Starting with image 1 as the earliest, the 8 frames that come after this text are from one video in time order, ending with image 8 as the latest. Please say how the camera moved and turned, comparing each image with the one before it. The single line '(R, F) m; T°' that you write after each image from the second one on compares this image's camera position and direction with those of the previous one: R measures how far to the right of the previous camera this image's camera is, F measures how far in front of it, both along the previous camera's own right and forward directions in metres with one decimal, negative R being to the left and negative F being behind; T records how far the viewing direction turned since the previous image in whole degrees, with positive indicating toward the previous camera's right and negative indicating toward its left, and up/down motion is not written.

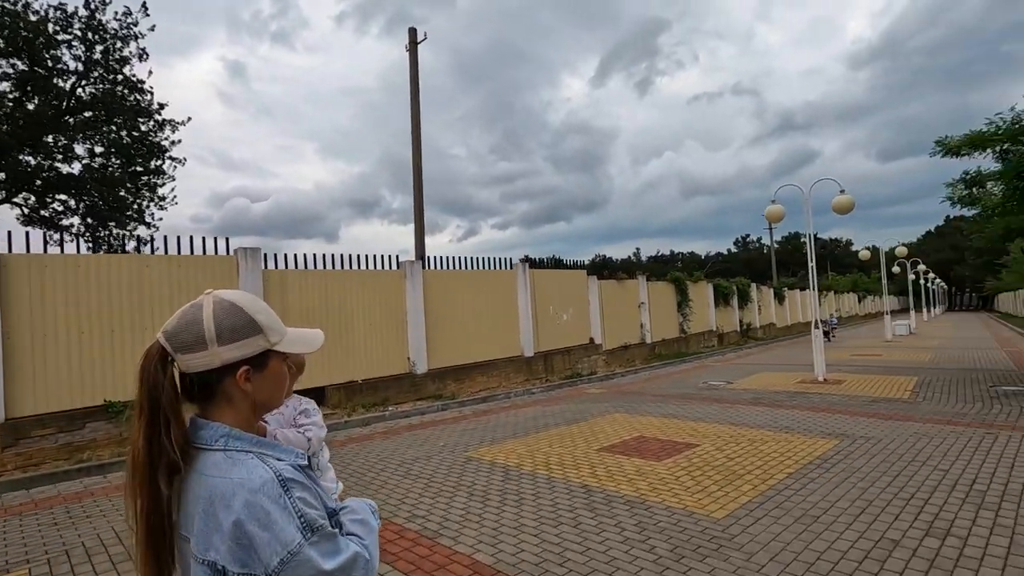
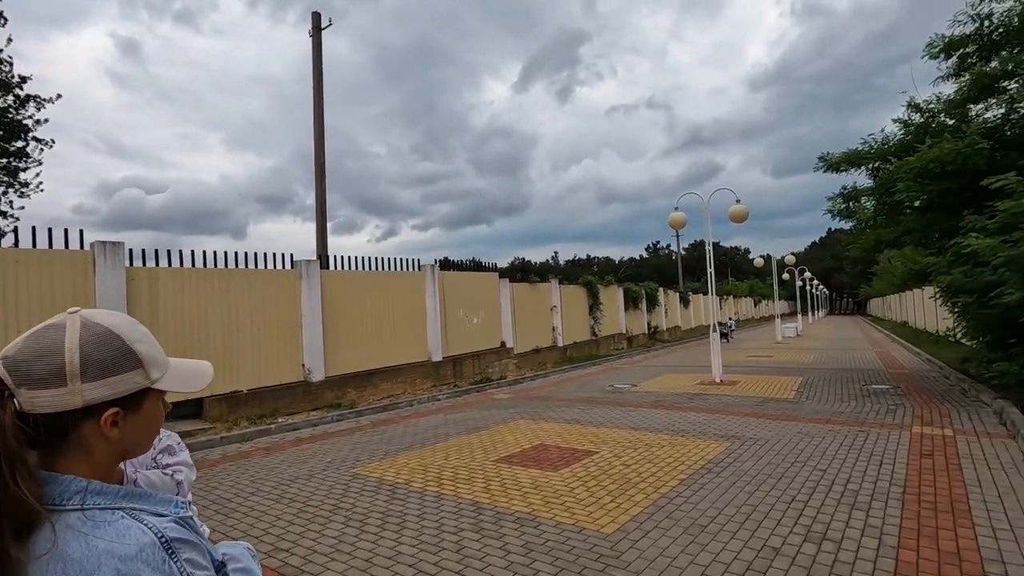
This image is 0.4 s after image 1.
(+0.3, +0.4) m; +8°
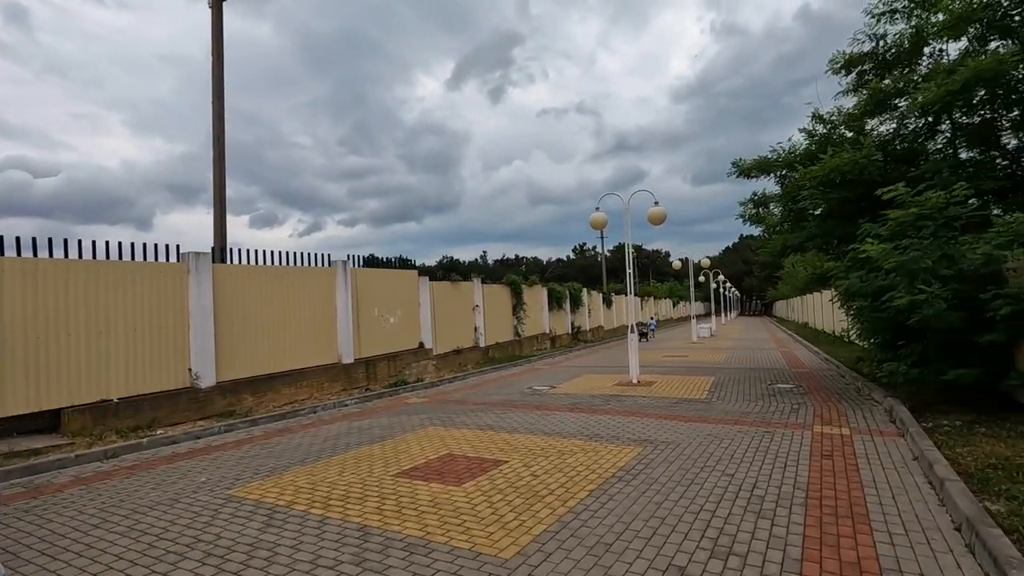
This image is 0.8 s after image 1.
(+0.3, +0.5) m; +8°
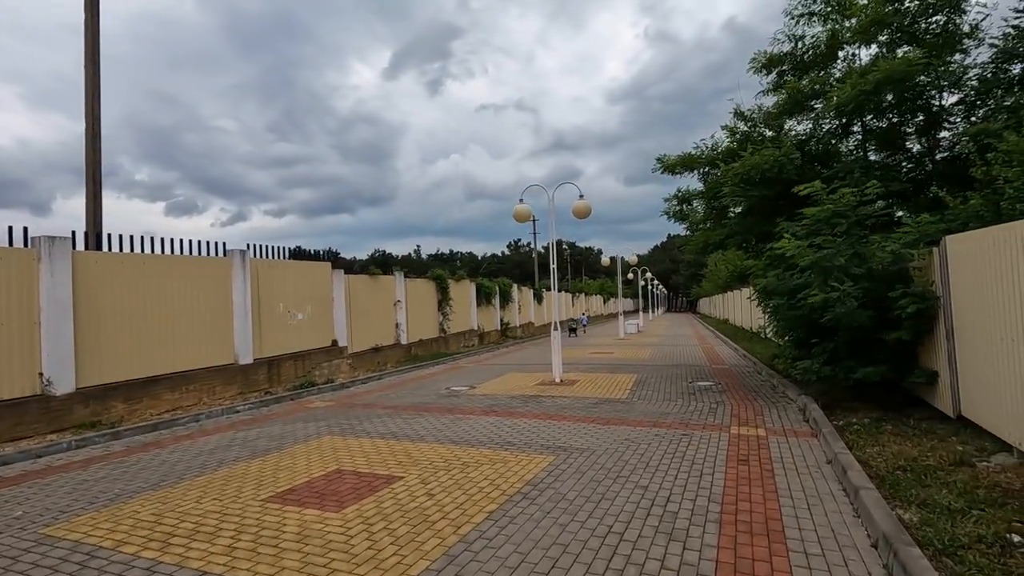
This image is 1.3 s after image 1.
(+0.4, +0.7) m; +7°
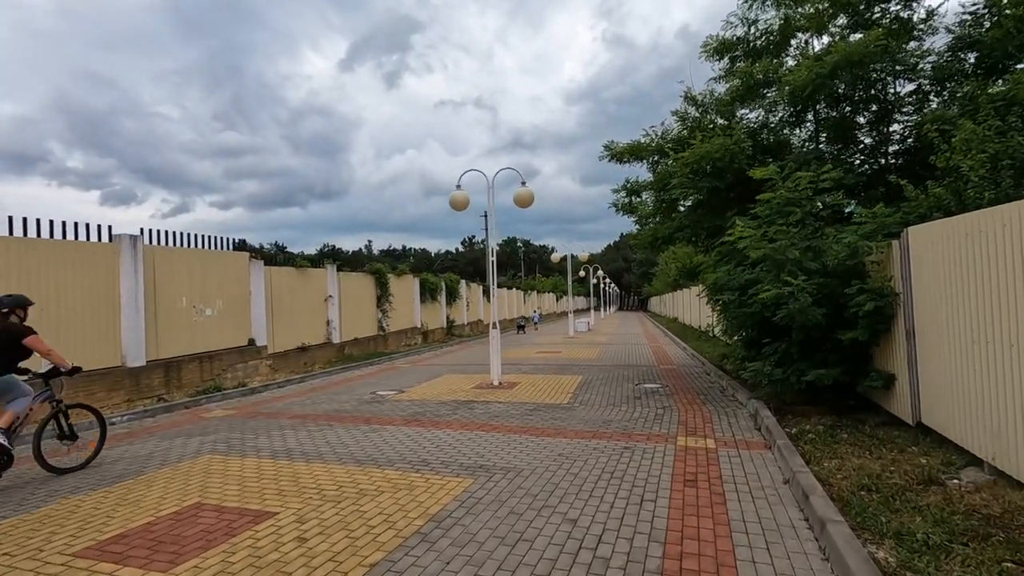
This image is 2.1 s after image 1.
(+0.5, +1.1) m; +5°
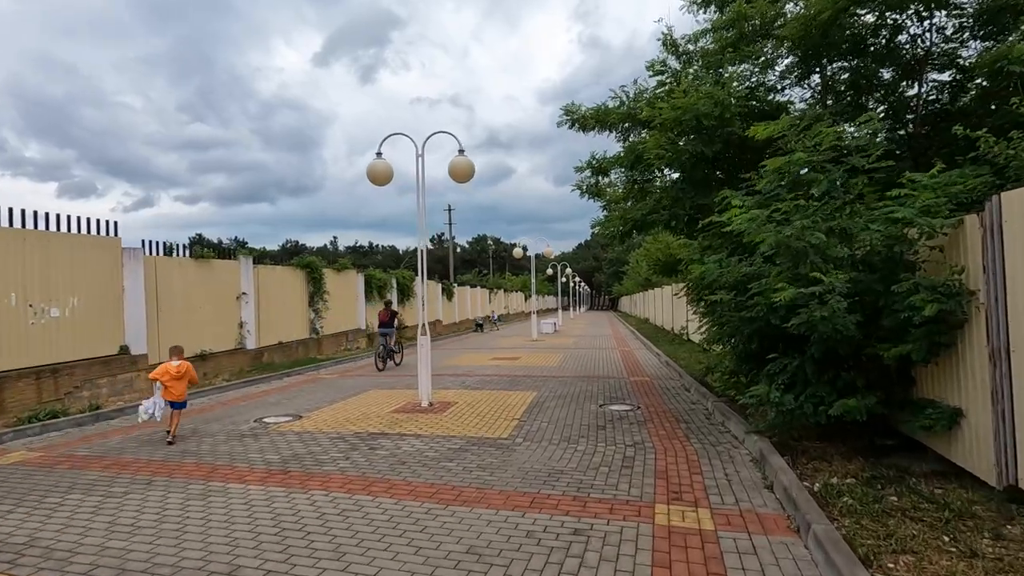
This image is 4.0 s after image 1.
(+0.7, +2.5) m; +3°
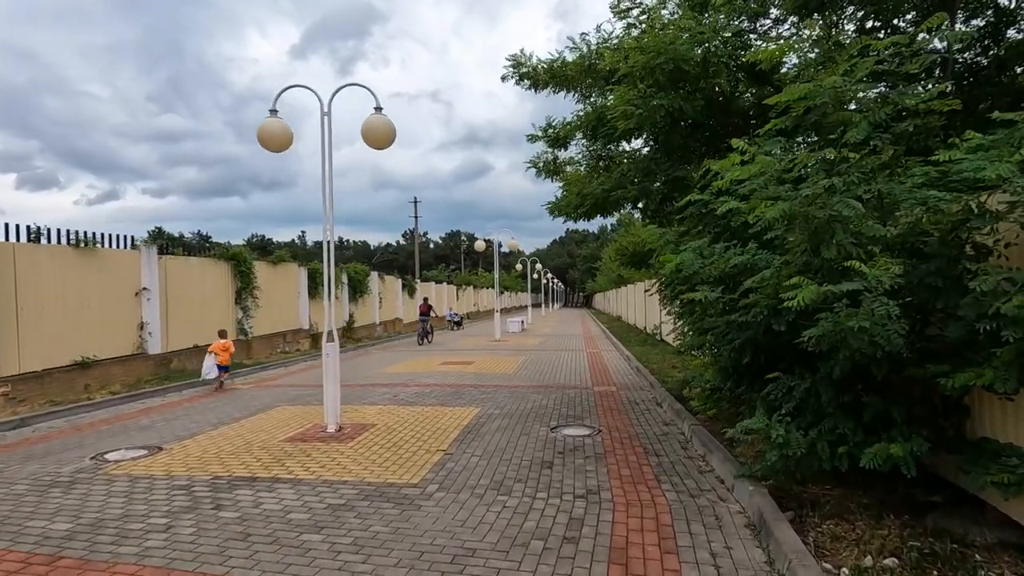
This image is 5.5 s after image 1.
(+0.6, +1.9) m; +3°
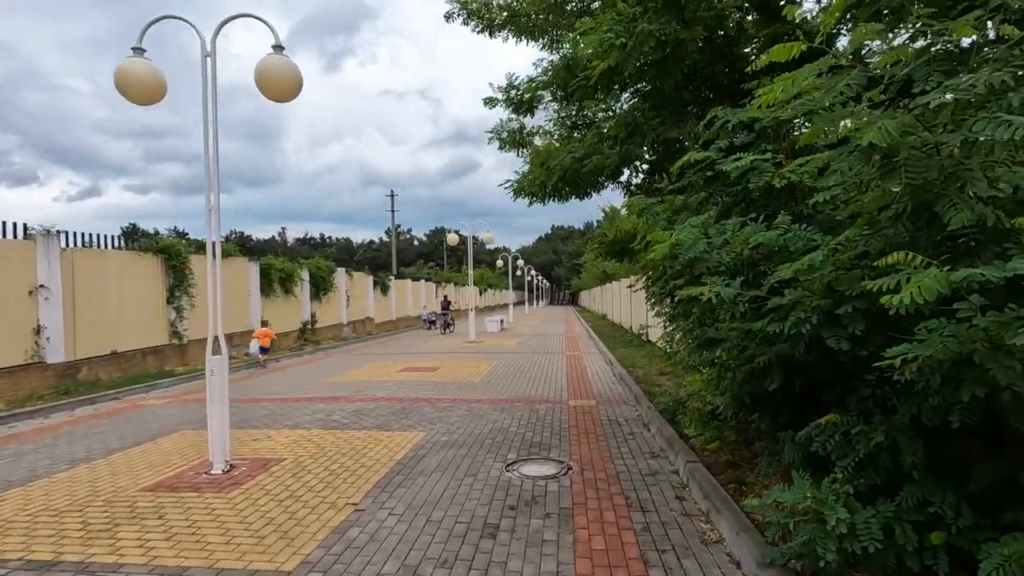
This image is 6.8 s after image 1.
(+0.5, +1.7) m; +1°
